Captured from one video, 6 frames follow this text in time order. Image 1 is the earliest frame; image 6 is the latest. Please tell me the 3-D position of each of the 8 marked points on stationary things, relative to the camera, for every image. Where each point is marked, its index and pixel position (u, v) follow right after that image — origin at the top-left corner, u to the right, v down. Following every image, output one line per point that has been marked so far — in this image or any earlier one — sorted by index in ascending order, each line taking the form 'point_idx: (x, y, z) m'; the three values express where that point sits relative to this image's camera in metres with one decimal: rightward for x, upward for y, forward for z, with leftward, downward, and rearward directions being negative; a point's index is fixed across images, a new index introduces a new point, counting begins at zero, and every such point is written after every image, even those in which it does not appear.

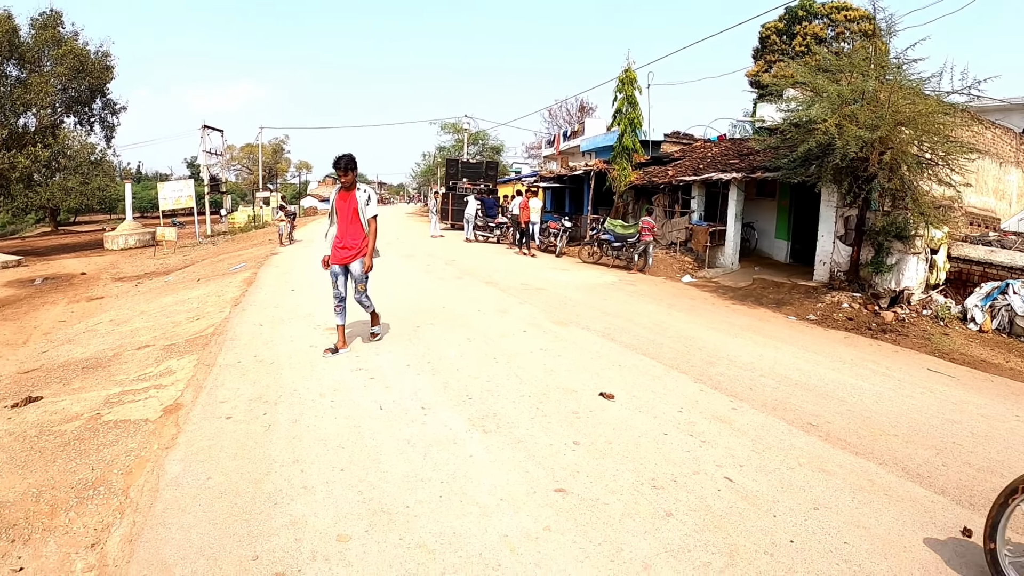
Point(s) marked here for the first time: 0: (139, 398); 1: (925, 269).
0: (-3.6, -1.1, +5.9) m
1: (+6.6, +0.3, +9.9) m
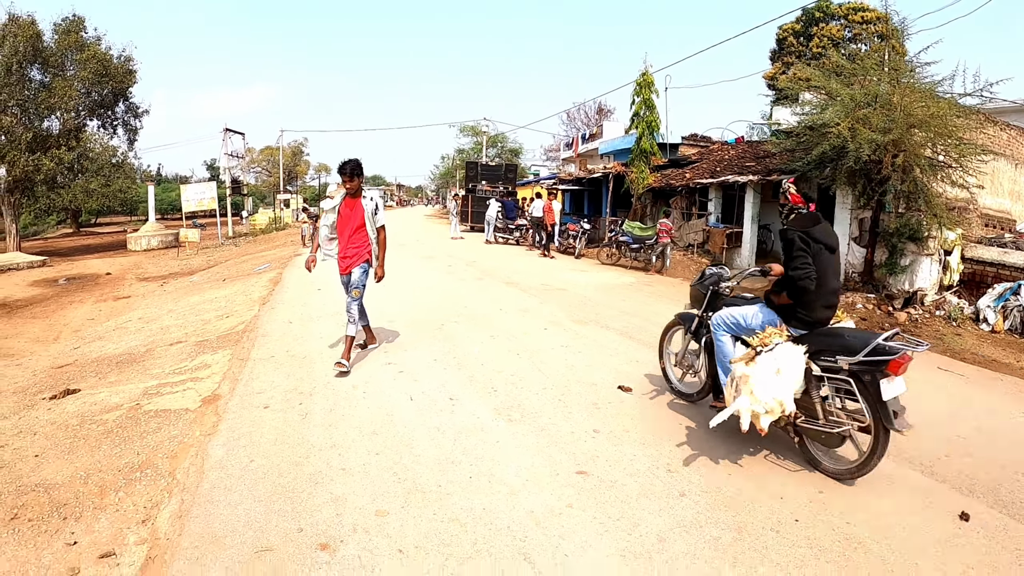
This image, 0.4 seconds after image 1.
0: (-3.4, -1.0, +6.2) m
1: (+6.9, +0.3, +10.0) m
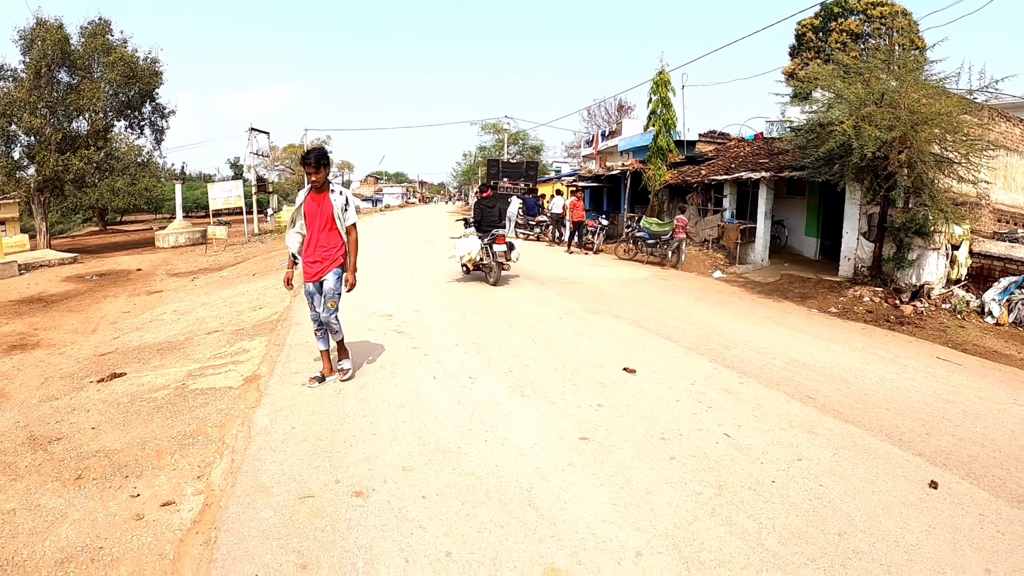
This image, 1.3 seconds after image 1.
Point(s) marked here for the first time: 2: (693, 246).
0: (-3.2, -0.9, +6.8) m
1: (+7.2, +0.4, +10.2) m
2: (+5.0, +1.2, +16.8) m
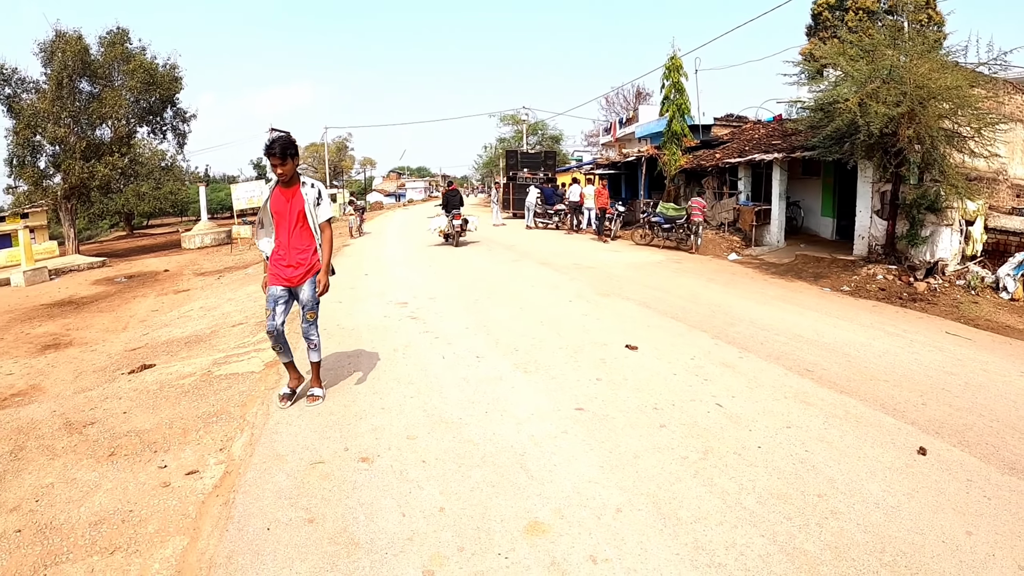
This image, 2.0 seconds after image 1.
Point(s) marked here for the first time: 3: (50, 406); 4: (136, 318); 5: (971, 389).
0: (-3.1, -0.8, +7.1) m
1: (+7.4, +0.8, +10.1) m
2: (+5.4, +1.6, +16.8) m
3: (-5.3, -1.3, +6.9) m
4: (-8.7, -0.7, +14.2) m
5: (+4.1, -0.9, +5.4) m
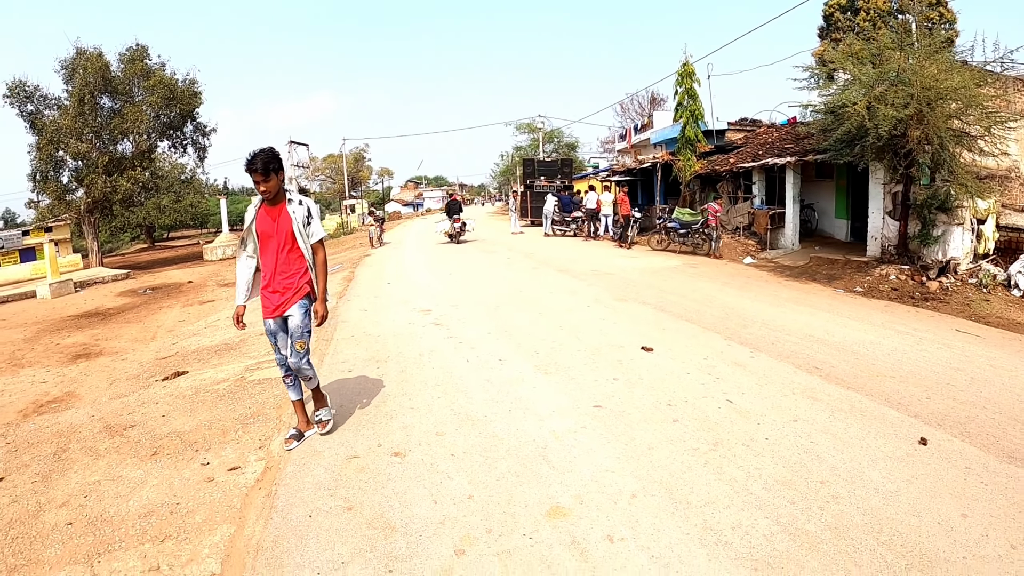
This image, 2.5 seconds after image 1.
0: (-2.9, -0.9, +7.5) m
1: (+7.7, +0.8, +10.2) m
2: (+5.8, +1.5, +16.9) m
3: (-5.0, -1.5, +7.3) m
4: (-8.3, -0.9, +14.7) m
5: (+4.2, -0.9, +5.6) m
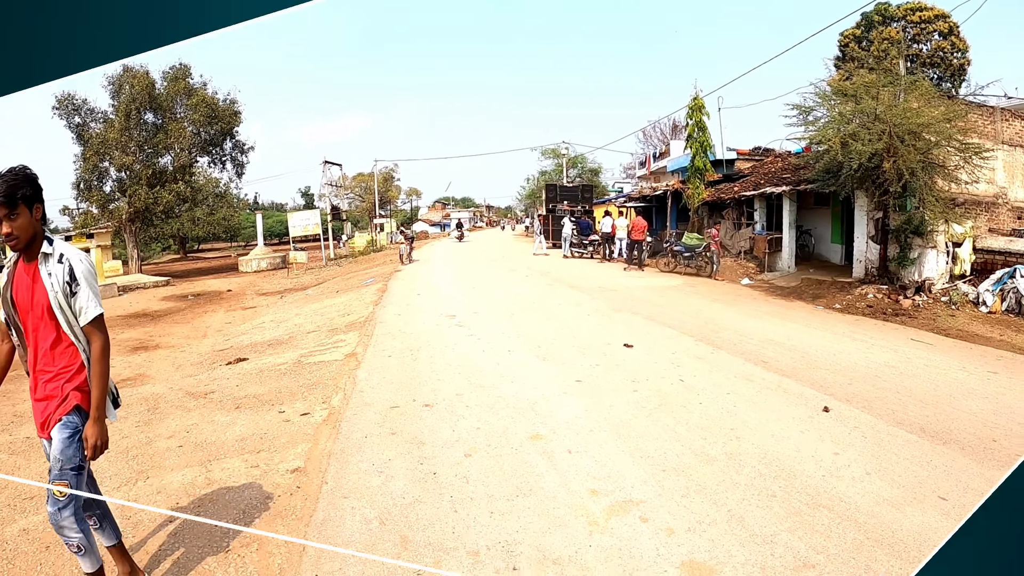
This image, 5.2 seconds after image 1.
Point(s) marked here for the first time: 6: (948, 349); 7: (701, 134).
0: (-2.8, -1.0, +8.9) m
1: (+7.9, +0.4, +11.3) m
2: (+6.4, +0.9, +18.1) m
3: (-4.9, -1.4, +8.9) m
4: (-7.9, -1.1, +16.3) m
5: (+4.3, -1.0, +6.8) m
6: (+5.9, -0.9, +8.3) m
7: (+5.8, +4.8, +18.9) m
